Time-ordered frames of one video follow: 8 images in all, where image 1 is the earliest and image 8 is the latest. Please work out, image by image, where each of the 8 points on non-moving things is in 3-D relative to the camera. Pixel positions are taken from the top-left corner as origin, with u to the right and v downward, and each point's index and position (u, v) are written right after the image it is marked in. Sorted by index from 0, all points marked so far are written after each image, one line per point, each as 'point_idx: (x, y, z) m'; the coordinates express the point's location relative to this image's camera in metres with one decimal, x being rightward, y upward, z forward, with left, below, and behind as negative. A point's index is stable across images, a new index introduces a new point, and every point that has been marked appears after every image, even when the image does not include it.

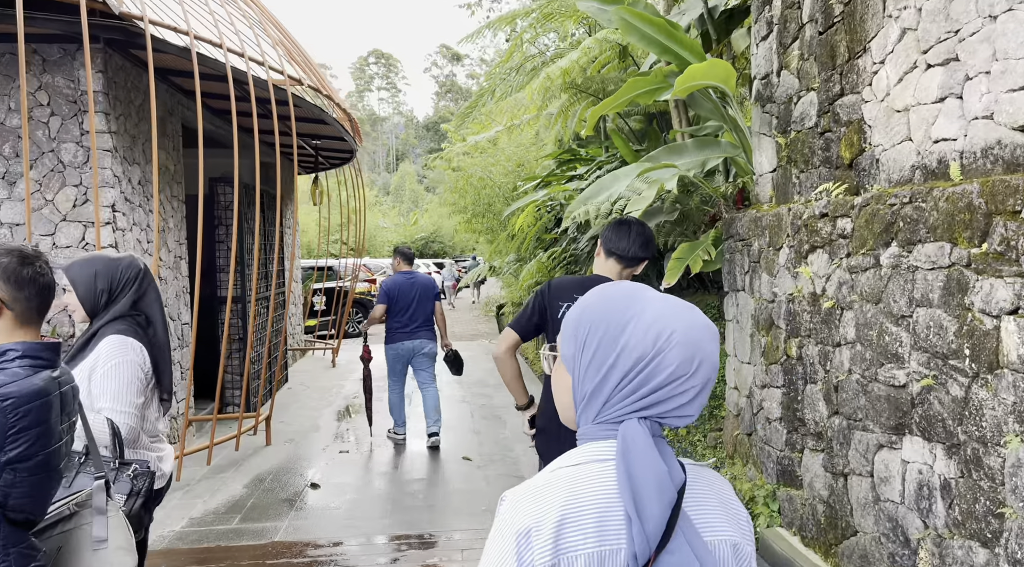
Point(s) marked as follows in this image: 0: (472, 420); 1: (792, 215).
0: (-0.3, -1.2, +6.9) m
1: (+1.4, +0.3, +3.9) m
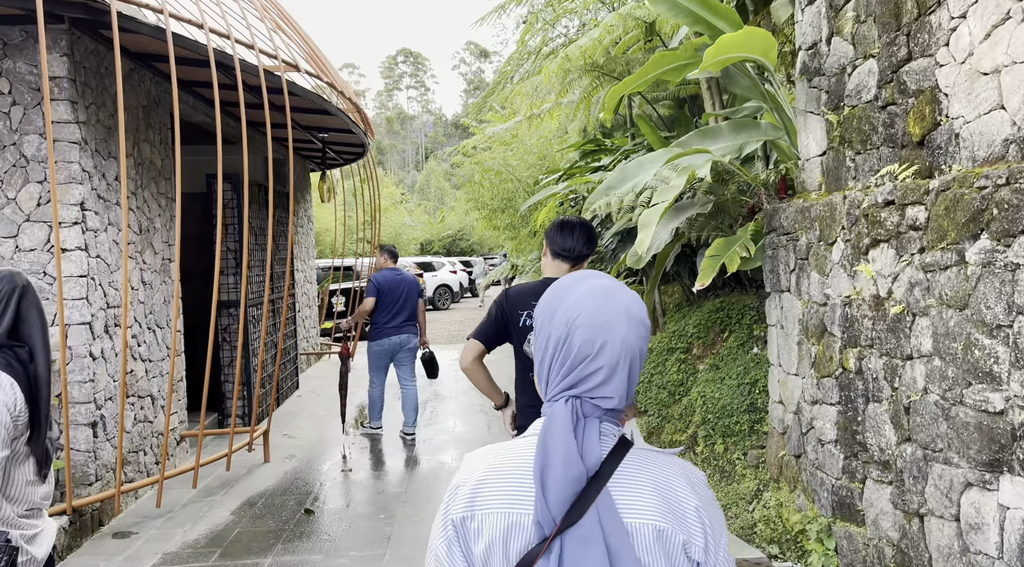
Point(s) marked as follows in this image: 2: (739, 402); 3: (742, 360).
0: (-0.2, -1.2, +6.3) m
1: (+1.4, +0.3, +3.4) m
2: (+1.4, -0.7, +4.9) m
3: (+1.5, -0.5, +5.2) m
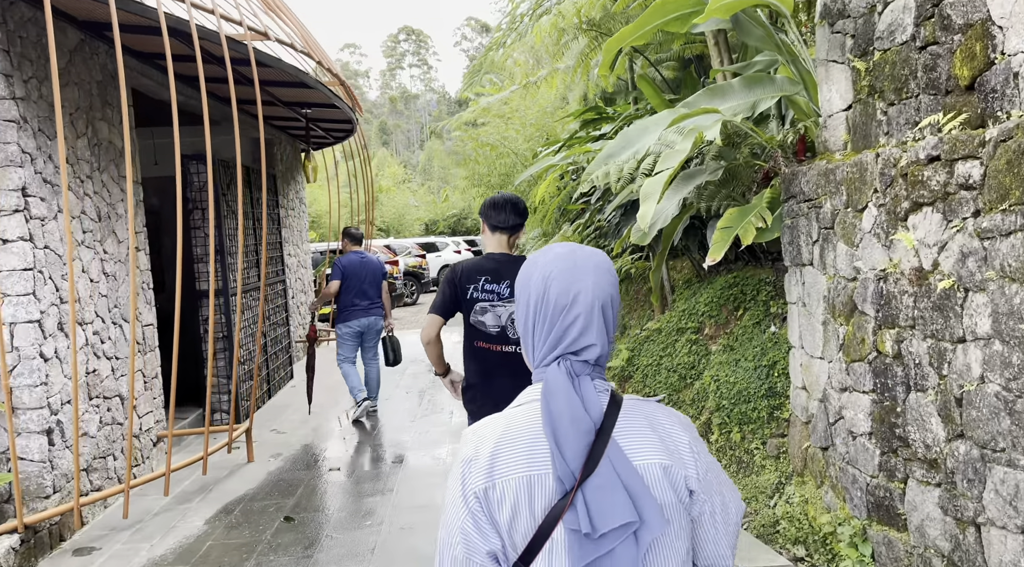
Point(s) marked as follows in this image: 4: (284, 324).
0: (-0.2, -1.0, +6.0) m
1: (+1.4, +0.4, +2.9) m
2: (+1.4, -0.6, +4.5) m
3: (+1.5, -0.4, +4.8) m
4: (-2.3, -0.4, +8.1) m
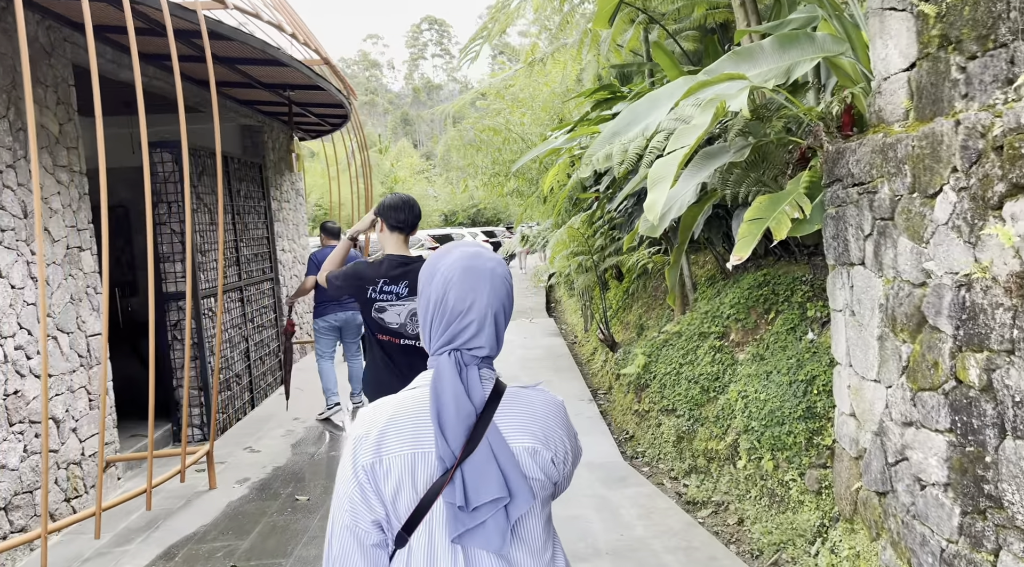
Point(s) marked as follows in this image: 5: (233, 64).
0: (-0.2, -1.0, +5.3) m
1: (+1.3, +0.4, +2.2) m
2: (+1.3, -0.6, +3.8) m
3: (+1.5, -0.4, +4.1) m
4: (-2.3, -0.4, +7.5) m
5: (-2.0, +1.6, +5.7) m
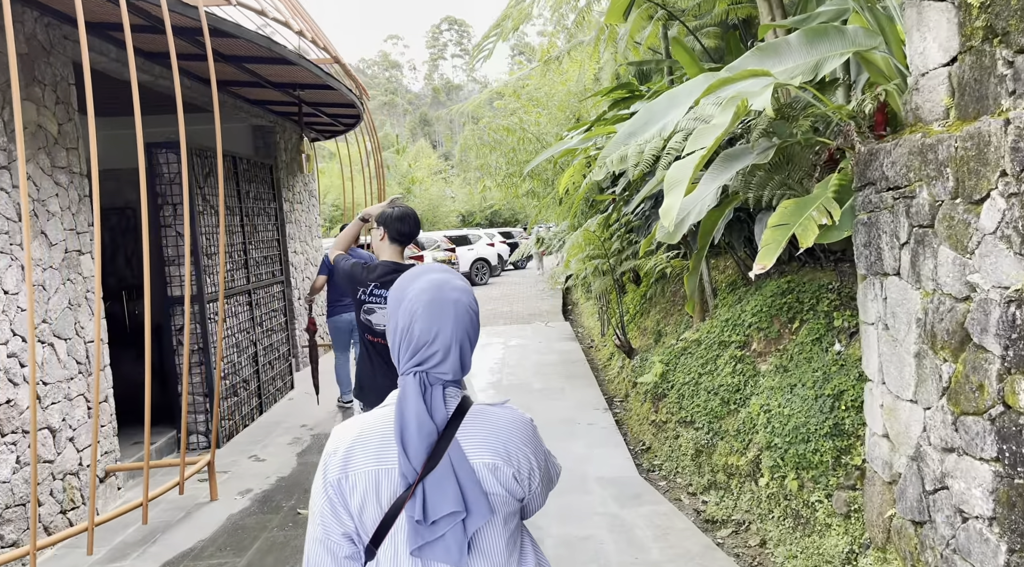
0: (-0.1, -1.1, +5.1) m
1: (+1.3, +0.4, +2.0) m
2: (+1.4, -0.6, +3.6) m
3: (+1.5, -0.4, +3.9) m
4: (-2.1, -0.4, +7.4) m
5: (-1.9, +1.5, +5.5) m
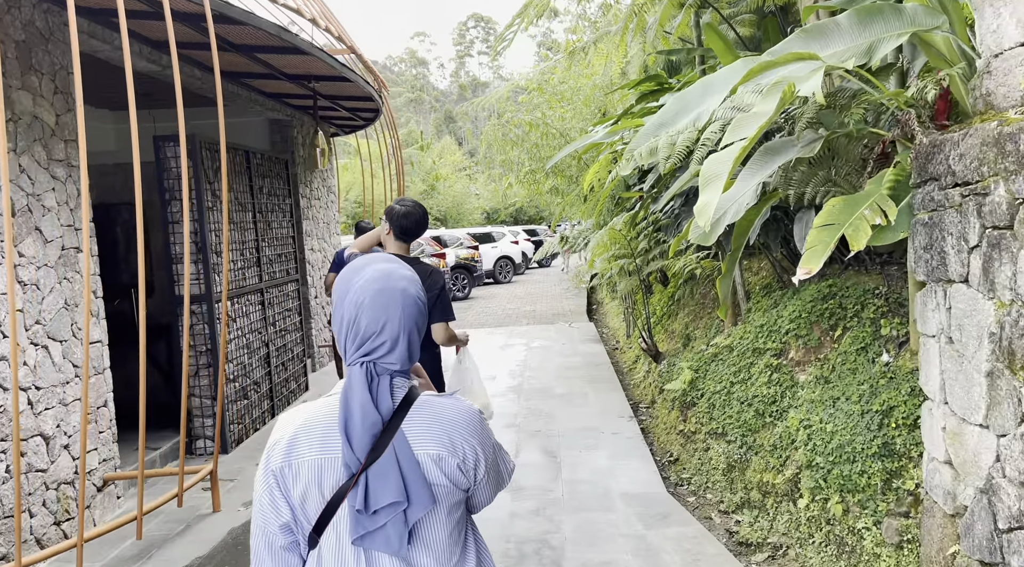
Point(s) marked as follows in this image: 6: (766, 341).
0: (0.0, -1.1, +4.9) m
1: (+1.3, +0.4, +1.7) m
2: (+1.5, -0.7, +3.3) m
3: (+1.6, -0.4, +3.6) m
4: (-1.9, -0.4, +7.2) m
5: (-1.7, +1.6, +5.3) m
6: (+1.4, -0.3, +4.5) m
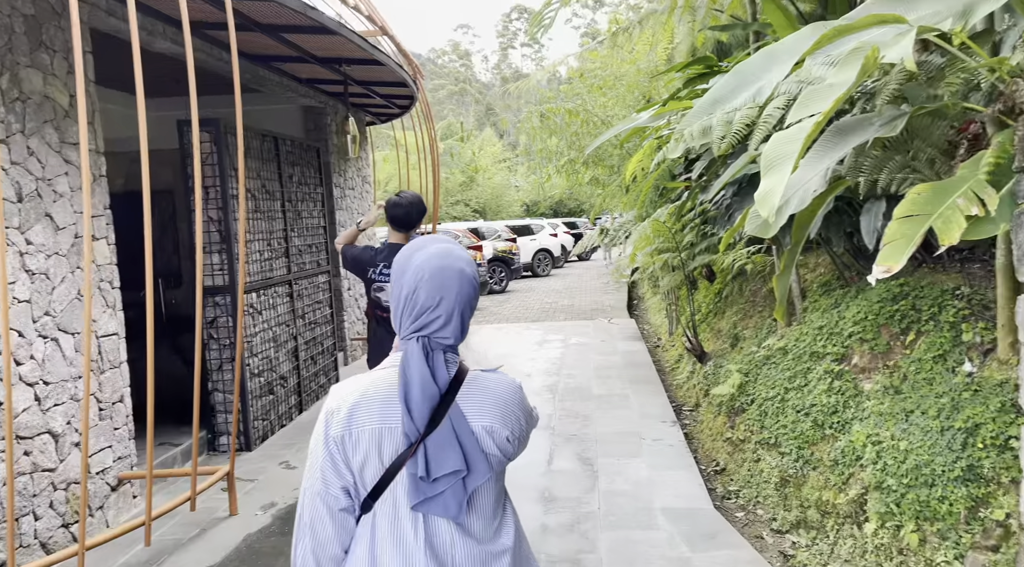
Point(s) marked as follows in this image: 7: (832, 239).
0: (+0.2, -1.0, +4.6) m
1: (+1.4, +0.3, +1.3) m
2: (+1.6, -0.7, +2.9) m
3: (+1.7, -0.4, +3.2) m
4: (-1.6, -0.4, +7.0) m
5: (-1.5, +1.6, +5.1) m
6: (+1.6, -0.3, +4.1) m
7: (+1.7, +0.2, +4.1) m
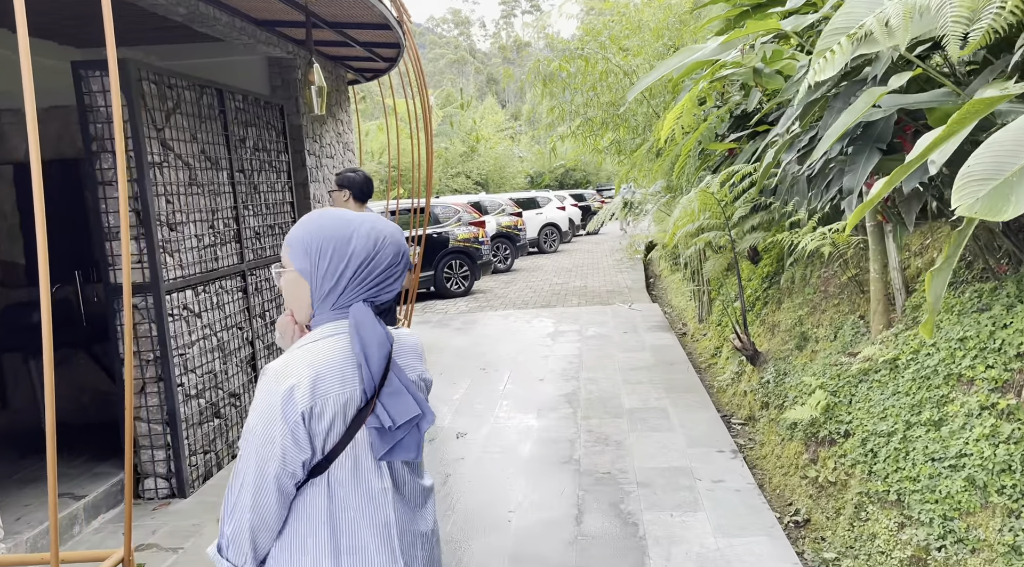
0: (+0.3, -1.0, +3.4) m
1: (+1.4, +0.3, +0.1) m
2: (+1.6, -0.7, +1.7) m
3: (+1.8, -0.4, +2.0) m
4: (-1.5, -0.3, +5.8) m
5: (-1.4, +1.6, +3.8) m
6: (+1.7, -0.3, +2.9) m
7: (+1.7, +0.3, +2.9) m
